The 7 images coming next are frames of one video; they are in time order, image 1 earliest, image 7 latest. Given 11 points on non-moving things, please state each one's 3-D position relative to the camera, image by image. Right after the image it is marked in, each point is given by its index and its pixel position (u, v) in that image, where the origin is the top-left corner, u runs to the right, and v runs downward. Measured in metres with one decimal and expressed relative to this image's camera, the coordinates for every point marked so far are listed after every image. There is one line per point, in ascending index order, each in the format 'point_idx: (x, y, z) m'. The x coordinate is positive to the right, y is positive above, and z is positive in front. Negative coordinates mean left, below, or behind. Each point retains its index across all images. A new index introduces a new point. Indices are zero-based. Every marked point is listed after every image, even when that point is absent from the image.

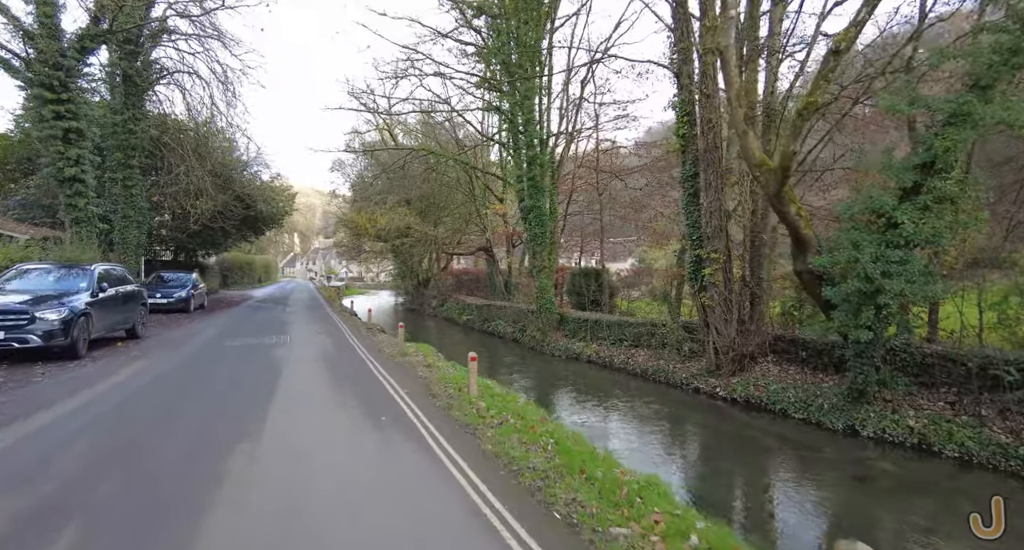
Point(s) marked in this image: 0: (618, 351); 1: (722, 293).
0: (+3.4, -2.4, +14.9) m
1: (+4.9, -0.4, +11.4) m
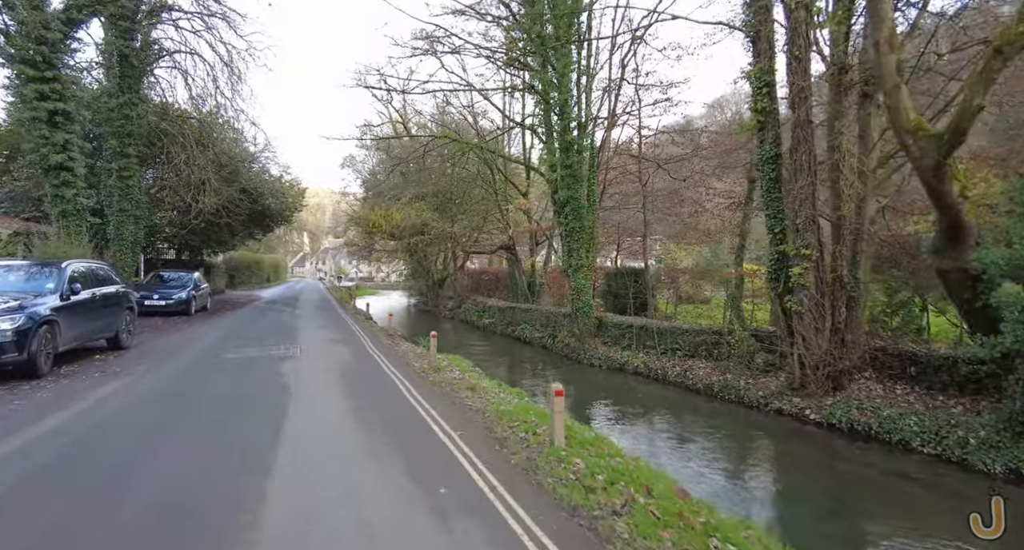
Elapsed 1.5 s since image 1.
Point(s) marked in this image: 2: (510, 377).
0: (+4.4, -2.4, +13.1) m
1: (+5.9, -0.4, +9.5) m
2: (-0.1, -3.1, +14.5) m
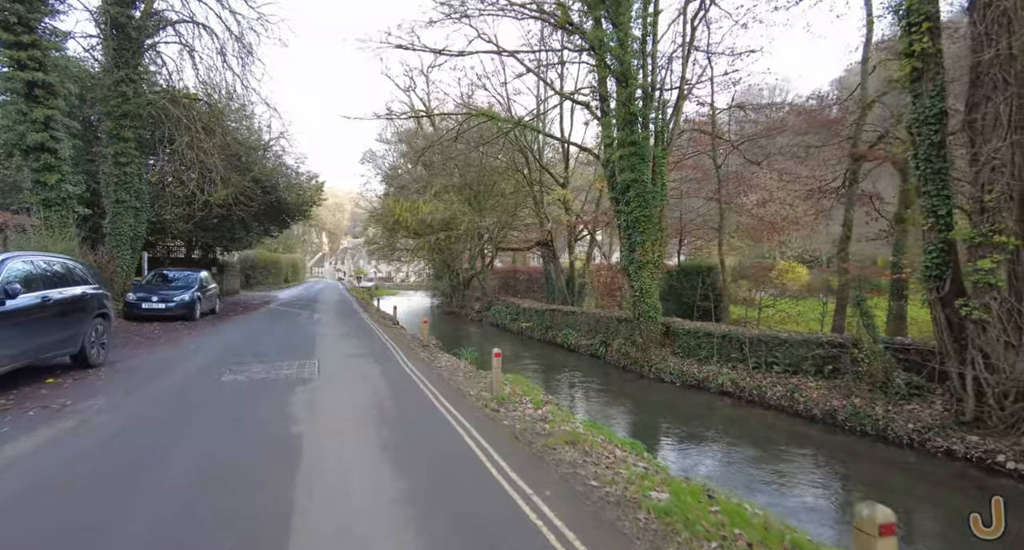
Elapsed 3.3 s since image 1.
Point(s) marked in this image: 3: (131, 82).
0: (+5.7, -2.3, +10.6) m
1: (+7.1, -0.4, +7.0) m
2: (+1.3, -3.0, +12.2) m
3: (-11.9, +6.0, +15.0) m
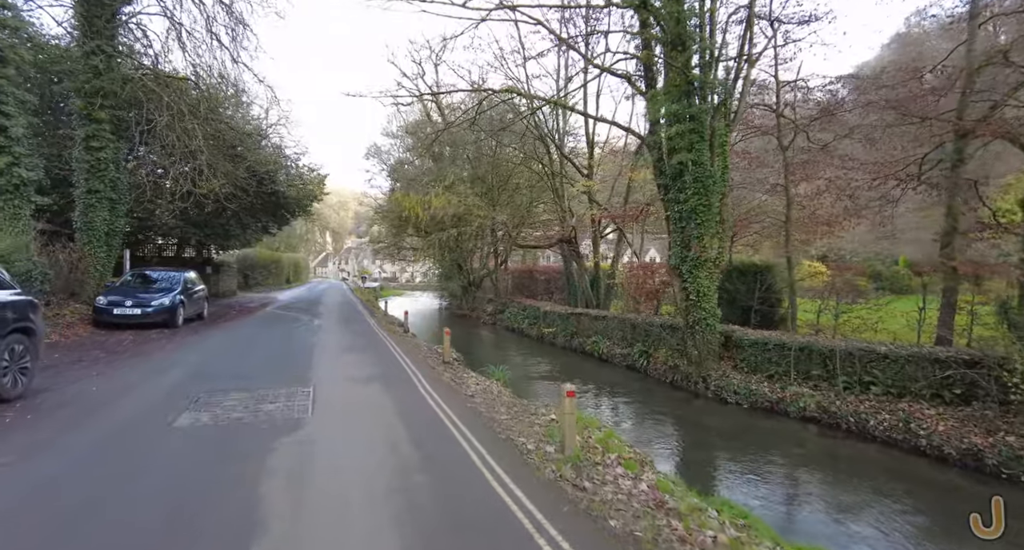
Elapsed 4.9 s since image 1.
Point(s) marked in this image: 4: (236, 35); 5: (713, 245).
0: (+6.4, -2.3, +8.6) m
1: (+7.8, -0.4, +5.0) m
2: (+2.0, -3.0, +10.2) m
3: (-11.1, +6.0, +13.1) m
4: (-8.9, +7.7, +15.5) m
5: (+4.7, +0.7, +11.2) m
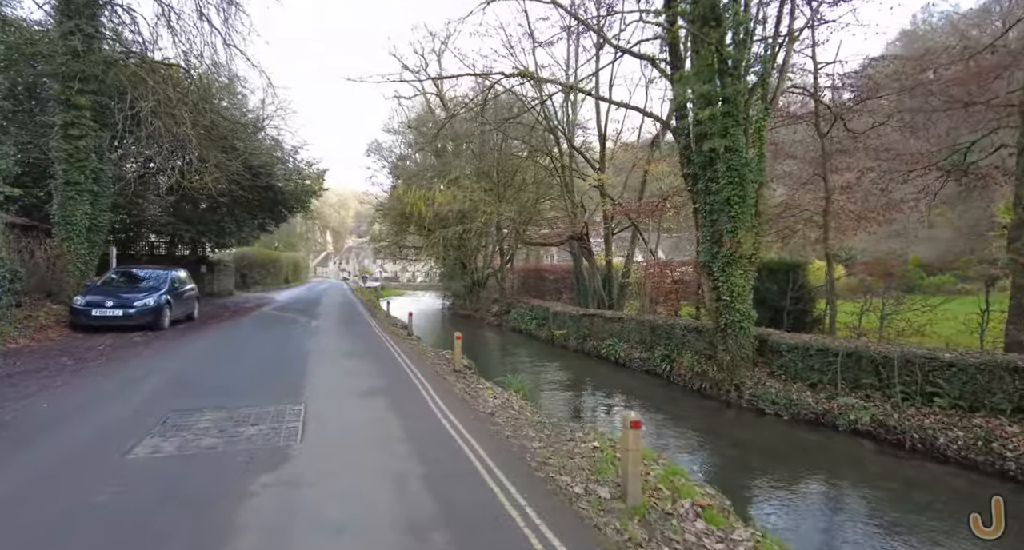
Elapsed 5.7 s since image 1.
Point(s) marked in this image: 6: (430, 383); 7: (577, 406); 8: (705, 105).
0: (+6.8, -2.3, +7.6) m
1: (+8.1, -0.3, +4.0) m
2: (+2.3, -3.0, +9.2) m
3: (-10.8, +6.0, +12.1) m
4: (-8.6, +7.7, +14.5) m
5: (+5.0, +0.7, +10.2) m
6: (-1.3, -1.7, +7.4) m
7: (+1.3, -2.9, +10.4) m
8: (+4.0, +3.6, +10.0) m
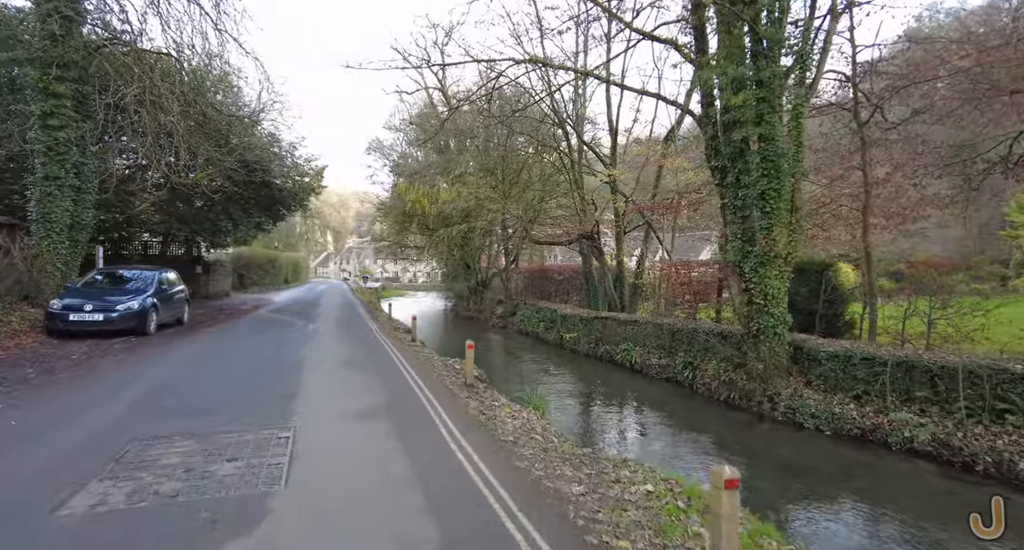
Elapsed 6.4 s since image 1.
0: (+7.0, -2.3, +6.7) m
1: (+8.4, -0.4, +3.1) m
2: (+2.6, -3.0, +8.3) m
3: (-10.5, +6.0, +11.3) m
4: (-8.3, +7.7, +13.7) m
5: (+5.2, +0.7, +9.3) m
6: (-1.0, -1.7, +6.5) m
7: (+1.6, -2.9, +9.6) m
8: (+4.3, +3.5, +9.2) m
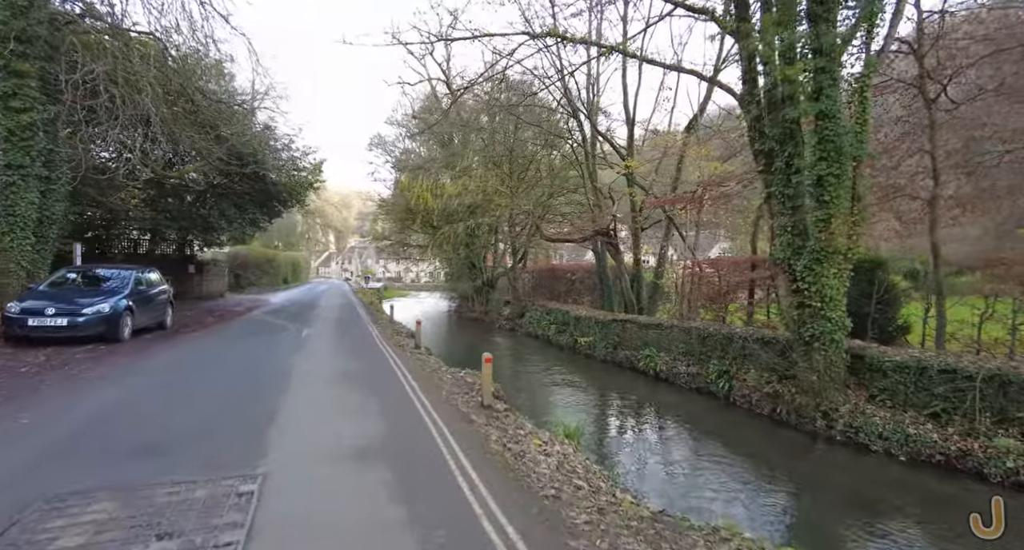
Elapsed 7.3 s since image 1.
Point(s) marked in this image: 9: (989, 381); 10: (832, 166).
0: (+7.3, -2.3, +5.5) m
1: (+8.7, -0.3, +1.9) m
2: (+2.9, -3.0, +7.1) m
3: (-10.2, +6.0, +10.1) m
4: (-8.0, +7.7, +12.5) m
5: (+5.6, +0.7, +8.1) m
6: (-0.7, -1.7, +5.3) m
7: (+1.9, -2.9, +8.4) m
8: (+4.6, +3.6, +7.9) m
9: (+6.9, -1.5, +7.0) m
10: (+5.2, +1.8, +7.9) m
